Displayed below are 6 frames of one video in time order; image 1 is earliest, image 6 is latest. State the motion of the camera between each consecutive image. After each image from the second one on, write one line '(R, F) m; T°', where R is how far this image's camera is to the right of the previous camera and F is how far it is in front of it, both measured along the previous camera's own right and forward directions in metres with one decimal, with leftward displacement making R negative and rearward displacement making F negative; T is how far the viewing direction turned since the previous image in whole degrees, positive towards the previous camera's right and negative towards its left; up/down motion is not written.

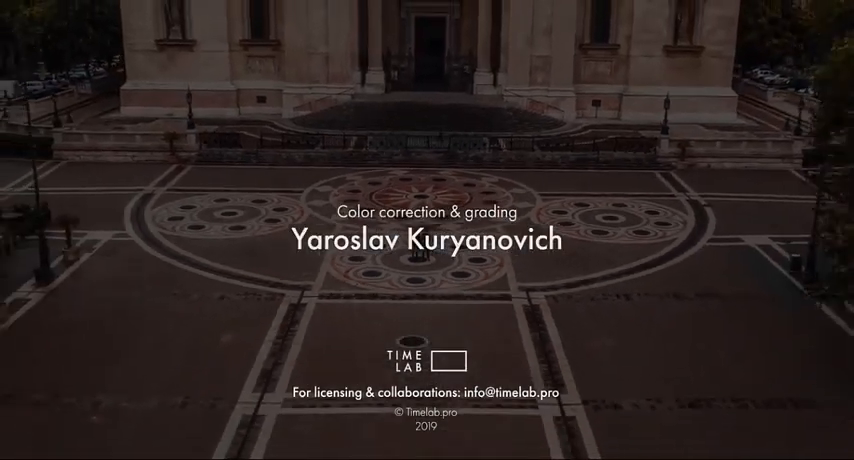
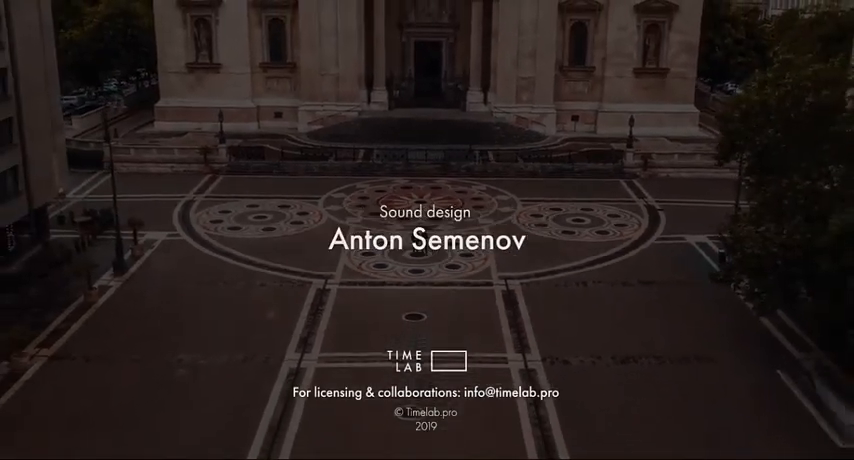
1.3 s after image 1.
(0.0, -6.7) m; 0°
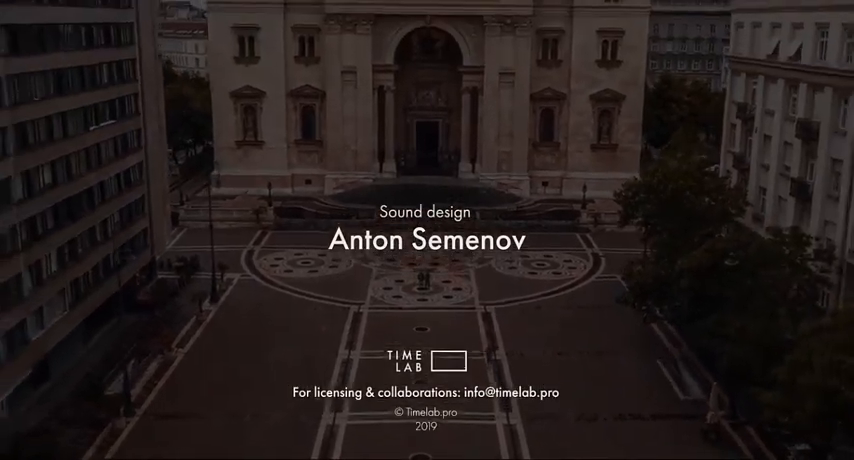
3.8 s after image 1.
(-0.3, -14.4) m; 0°
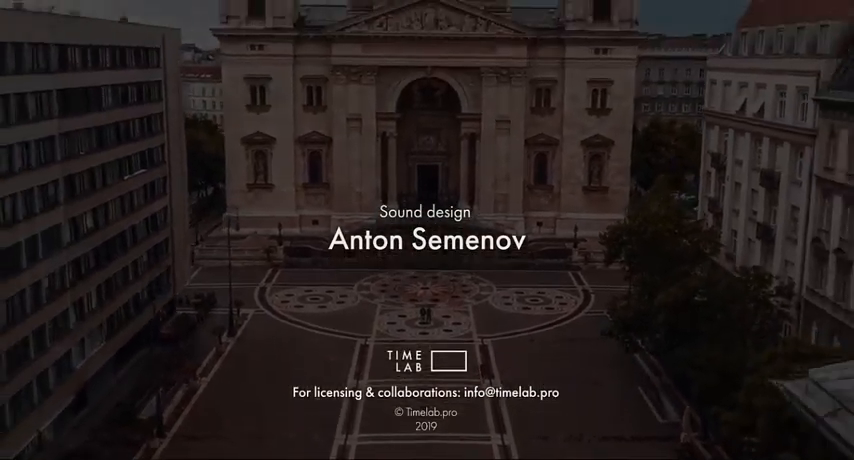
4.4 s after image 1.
(-0.1, -4.0) m; 0°
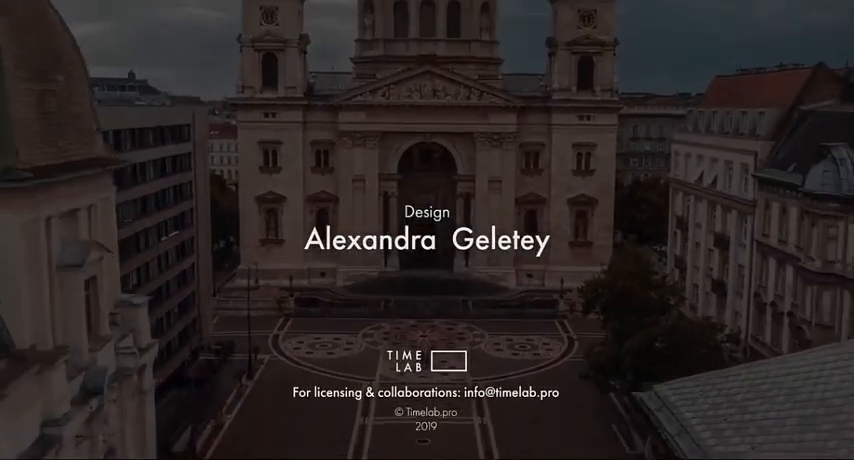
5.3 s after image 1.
(0.0, -6.3) m; 0°
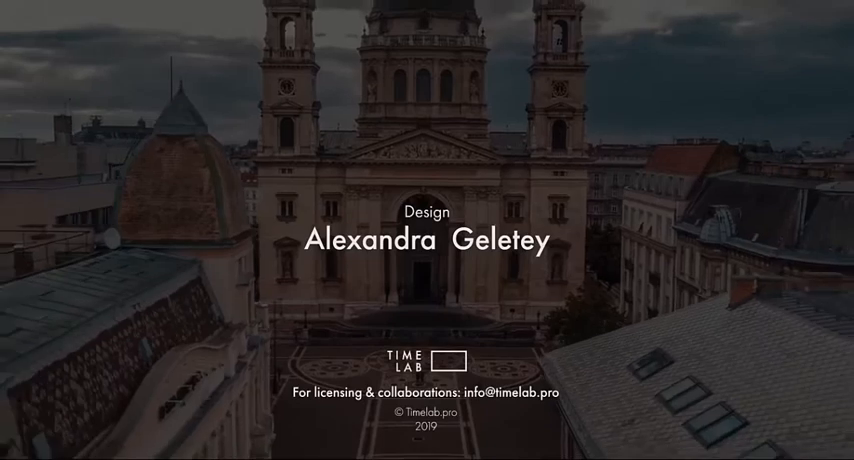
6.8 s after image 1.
(+0.2, -12.3) m; 0°
